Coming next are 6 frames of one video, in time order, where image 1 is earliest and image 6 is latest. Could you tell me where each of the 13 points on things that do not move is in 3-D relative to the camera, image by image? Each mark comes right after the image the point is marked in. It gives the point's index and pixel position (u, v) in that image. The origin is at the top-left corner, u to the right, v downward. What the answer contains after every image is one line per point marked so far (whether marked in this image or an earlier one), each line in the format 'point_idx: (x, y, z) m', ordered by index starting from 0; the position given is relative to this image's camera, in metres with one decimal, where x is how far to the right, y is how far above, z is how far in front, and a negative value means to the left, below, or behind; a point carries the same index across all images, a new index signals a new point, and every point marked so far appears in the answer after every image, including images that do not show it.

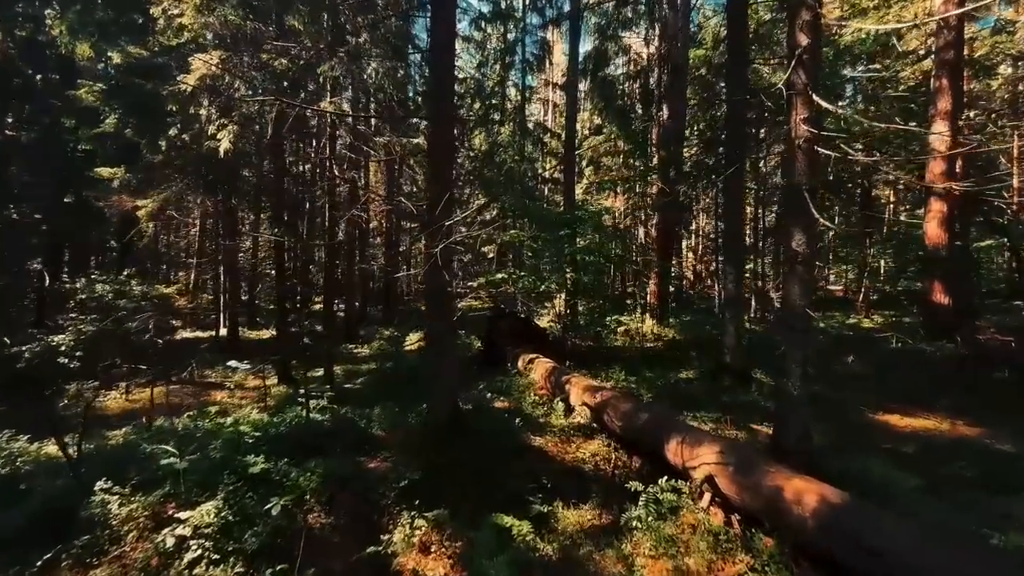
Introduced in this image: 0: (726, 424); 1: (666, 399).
0: (+3.4, -2.2, +7.0) m
1: (+2.9, -2.1, +8.2) m
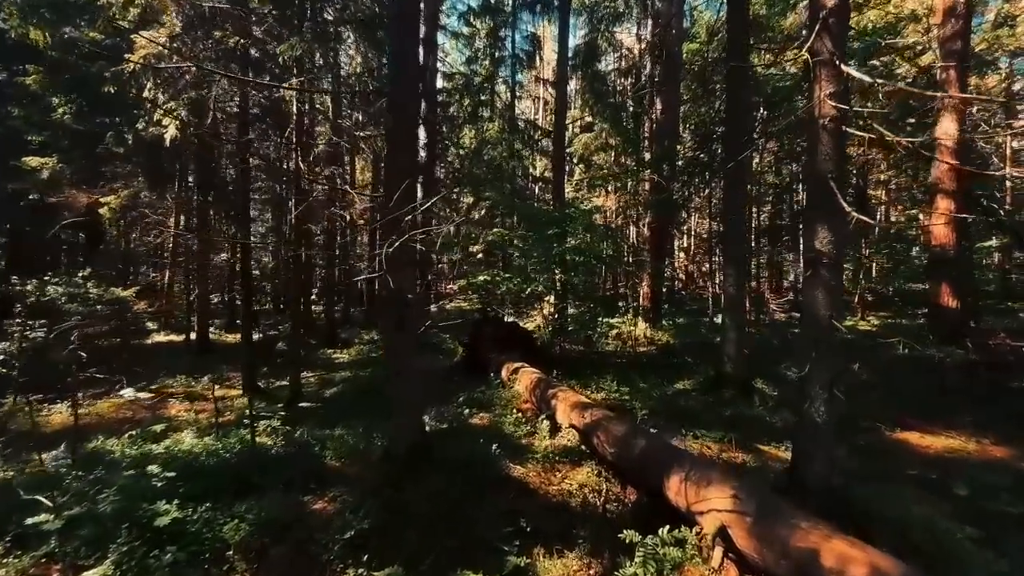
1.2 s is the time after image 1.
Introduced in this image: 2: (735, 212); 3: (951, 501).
0: (+3.1, -2.3, +6.3) m
1: (+2.5, -2.2, +7.4) m
2: (+4.4, +1.5, +8.8) m
3: (+4.6, -2.3, +4.6) m
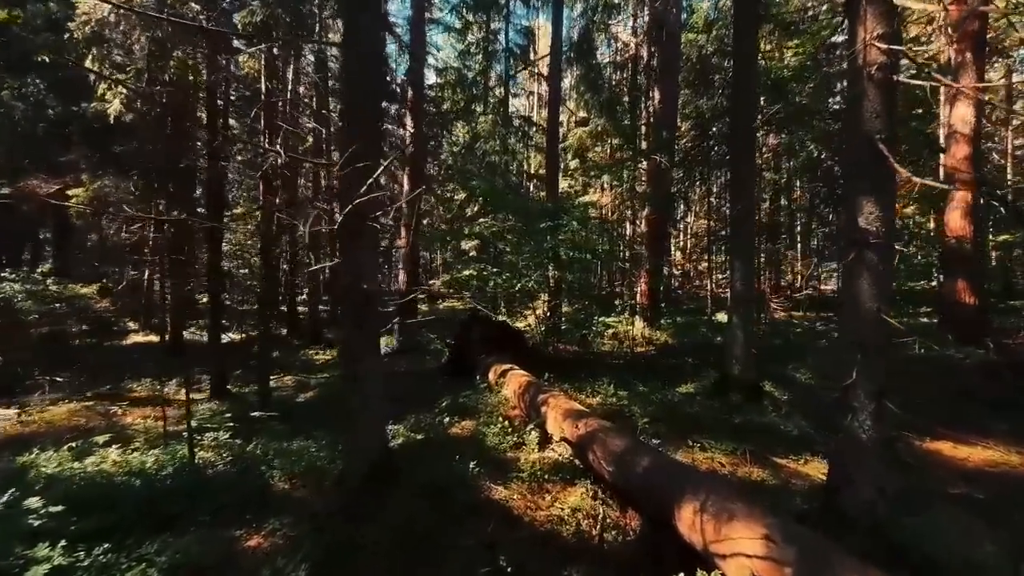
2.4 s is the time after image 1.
0: (+2.9, -2.2, +5.5) m
1: (+2.3, -2.1, +6.7) m
2: (+4.2, +1.6, +8.0) m
3: (+4.4, -2.2, +3.9) m
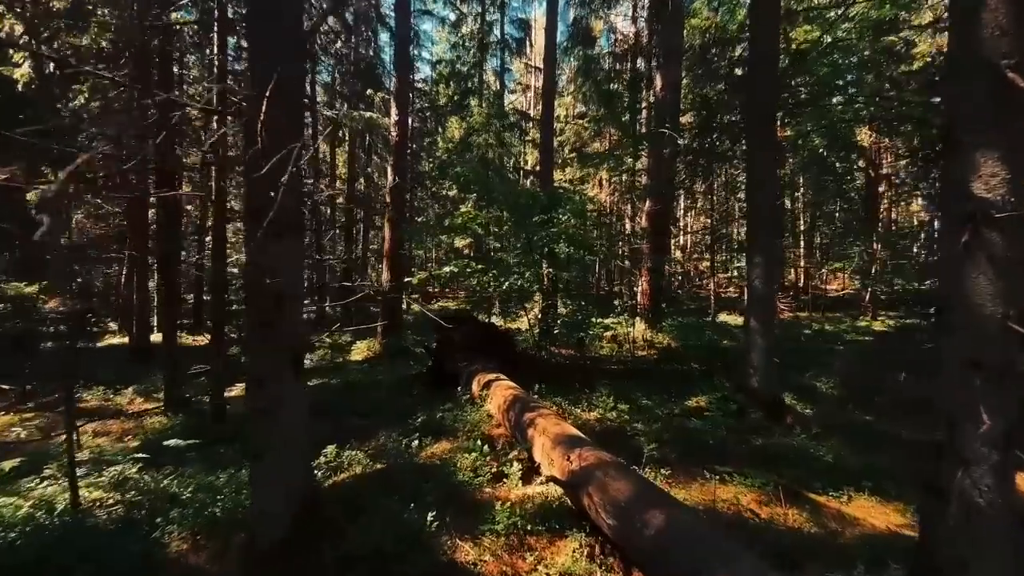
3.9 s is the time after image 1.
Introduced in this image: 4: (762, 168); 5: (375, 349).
0: (+2.7, -2.2, +4.5) m
1: (+2.1, -2.0, +5.7) m
2: (+4.0, +1.6, +7.0) m
3: (+4.2, -2.2, +2.9) m
4: (+4.0, +1.9, +7.0) m
5: (-4.2, -1.9, +13.5) m
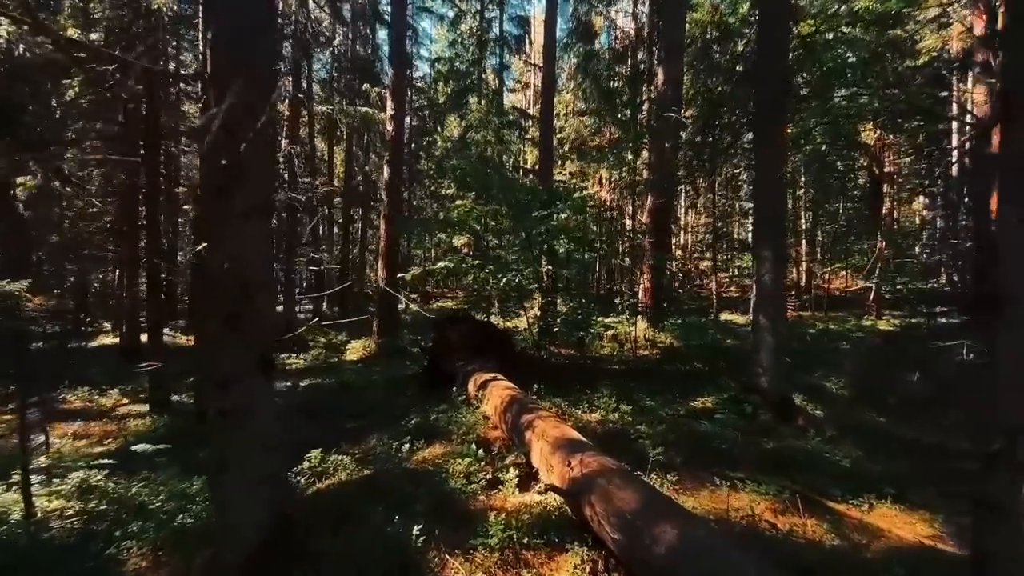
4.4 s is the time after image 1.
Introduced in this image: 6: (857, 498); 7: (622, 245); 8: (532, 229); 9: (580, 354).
0: (+2.7, -2.1, +4.2) m
1: (+2.0, -2.0, +5.3) m
2: (+3.9, +1.7, +6.7) m
3: (+4.2, -2.1, +2.6) m
4: (+4.0, +2.0, +6.7) m
5: (-4.3, -1.8, +13.1) m
6: (+3.4, -2.1, +4.4) m
7: (+3.1, +1.2, +12.3) m
8: (+0.5, +1.4, +10.7) m
9: (+1.8, -1.8, +11.8) m
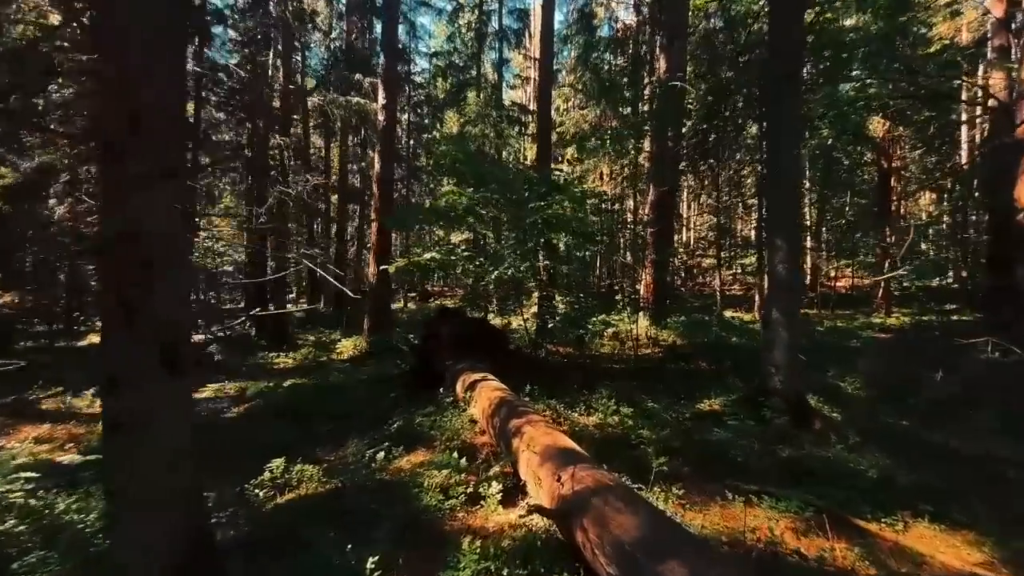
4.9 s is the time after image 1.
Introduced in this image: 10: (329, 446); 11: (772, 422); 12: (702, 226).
0: (+2.5, -2.0, +3.6) m
1: (+1.9, -1.9, +4.8) m
2: (+3.8, +1.8, +6.1) m
3: (+4.0, -2.0, +2.0) m
4: (+3.8, +2.1, +6.2) m
5: (-4.4, -1.7, +12.6) m
6: (+3.3, -2.0, +3.8) m
7: (+3.0, +1.3, +11.8) m
8: (+0.4, +1.5, +10.2) m
9: (+1.7, -1.7, +11.2) m
10: (-2.5, -2.2, +6.1) m
11: (+3.4, -1.7, +5.7) m
12: (+8.1, +2.7, +18.7) m
